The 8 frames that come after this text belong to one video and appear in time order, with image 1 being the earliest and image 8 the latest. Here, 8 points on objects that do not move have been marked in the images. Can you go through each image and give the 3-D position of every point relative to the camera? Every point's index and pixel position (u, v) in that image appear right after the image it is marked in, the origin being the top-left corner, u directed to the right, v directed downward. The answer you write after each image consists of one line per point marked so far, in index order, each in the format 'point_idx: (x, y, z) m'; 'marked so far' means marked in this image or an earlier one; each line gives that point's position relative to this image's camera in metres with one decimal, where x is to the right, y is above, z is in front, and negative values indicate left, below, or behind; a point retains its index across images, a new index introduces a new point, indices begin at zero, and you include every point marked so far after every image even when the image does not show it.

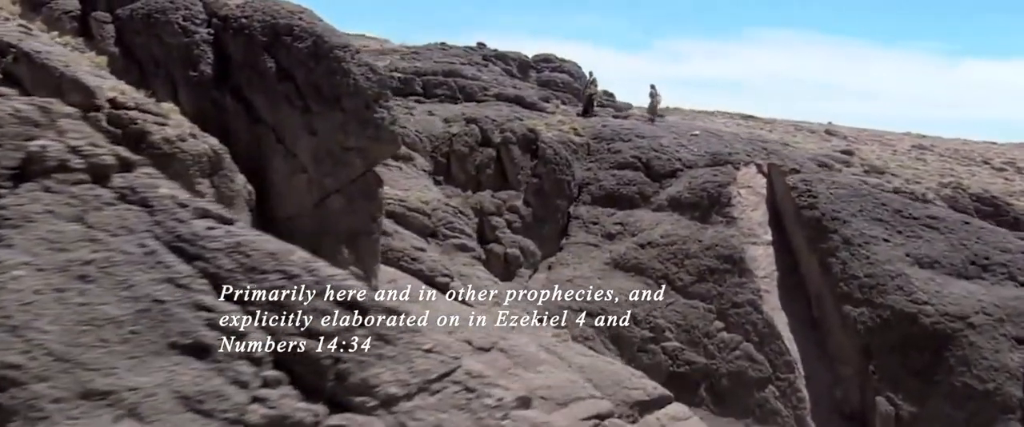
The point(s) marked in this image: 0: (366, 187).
0: (-1.3, +0.2, +10.7) m
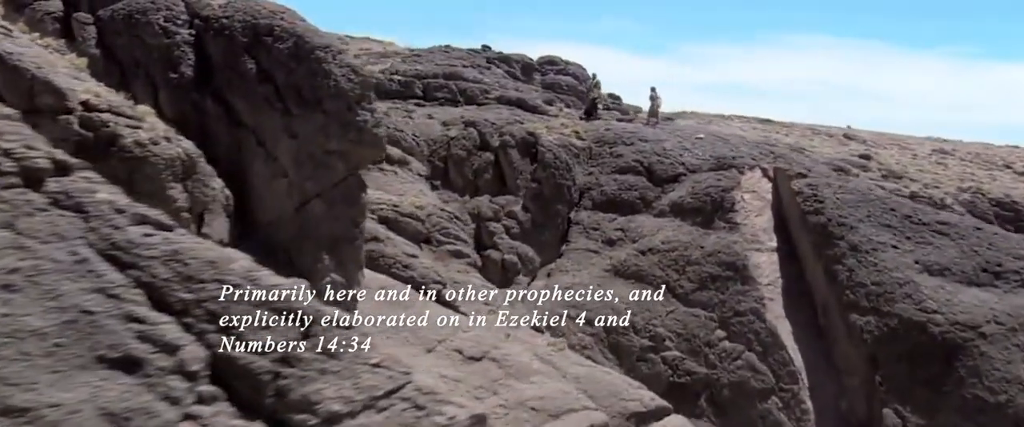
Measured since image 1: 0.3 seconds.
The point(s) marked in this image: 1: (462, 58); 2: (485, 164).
0: (-1.4, +0.2, +10.4) m
1: (-0.7, +2.2, +16.9) m
2: (-0.3, +0.6, +14.4) m
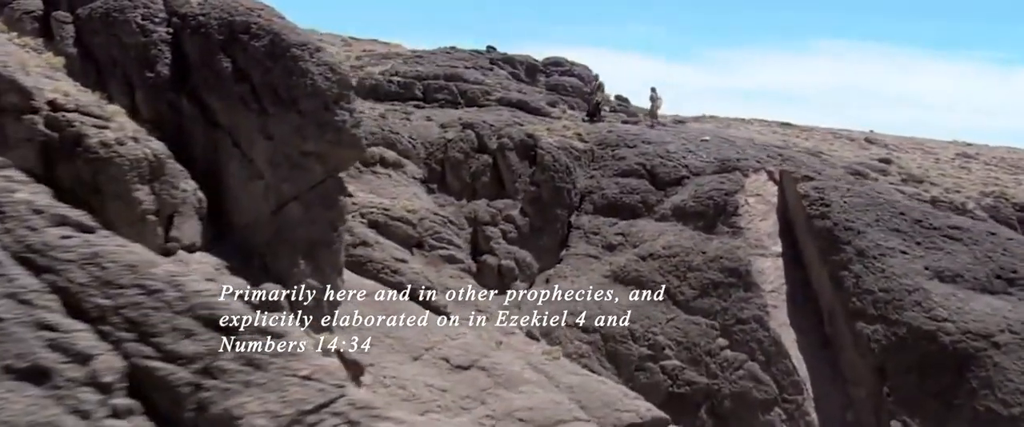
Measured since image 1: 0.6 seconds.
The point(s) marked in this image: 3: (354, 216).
0: (-1.5, +0.2, +10.0) m
1: (-0.7, +2.1, +16.5) m
2: (-0.3, +0.5, +14.0) m
3: (-1.6, 0.0, +12.5) m
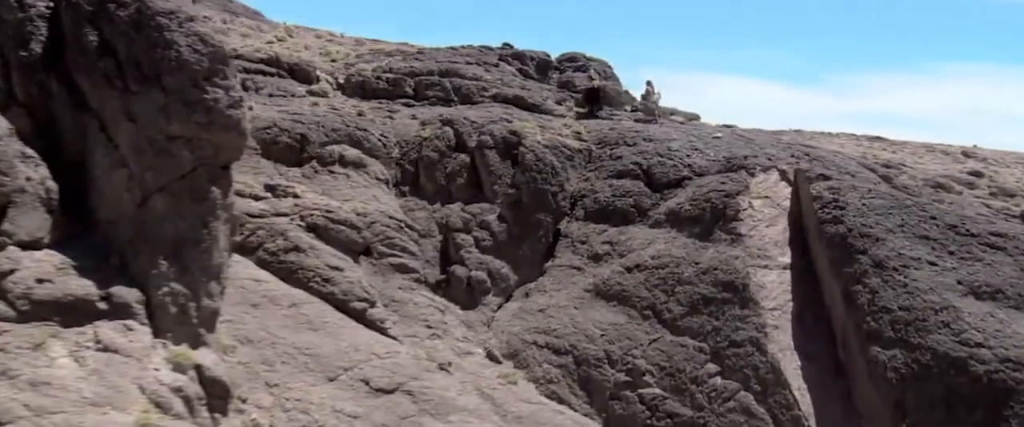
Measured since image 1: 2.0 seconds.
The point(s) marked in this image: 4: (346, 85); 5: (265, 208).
0: (-2.2, +0.2, +8.7) m
1: (-0.6, +2.0, +15.0) m
2: (-0.5, +0.5, +12.5) m
3: (-2.0, -0.1, +11.1) m
4: (-1.9, +1.5, +14.1) m
5: (-2.3, +0.1, +11.2) m
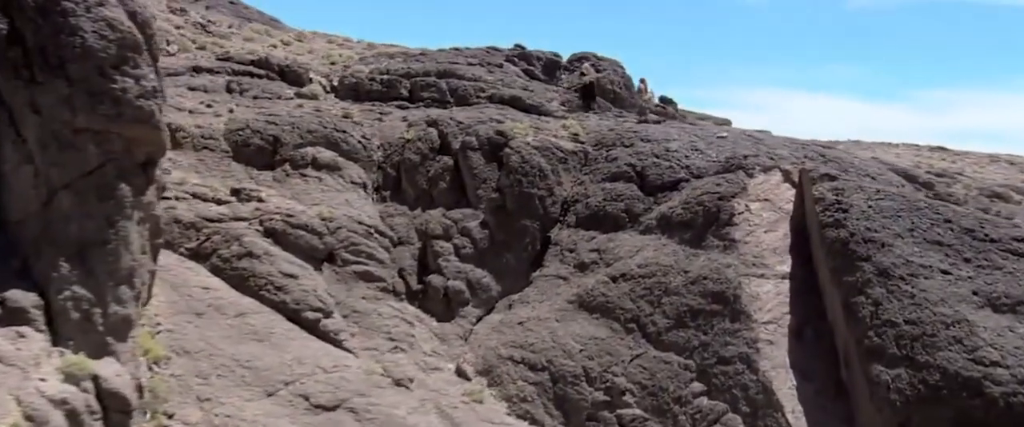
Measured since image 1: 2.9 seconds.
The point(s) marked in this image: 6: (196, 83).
0: (-2.6, +0.2, +8.0) m
1: (-0.5, +1.9, +14.3) m
2: (-0.7, +0.4, +11.7) m
3: (-2.2, -0.1, +10.4) m
4: (-1.9, +1.4, +13.4) m
5: (-2.5, 0.0, +10.5) m
6: (-3.2, +1.4, +12.6) m
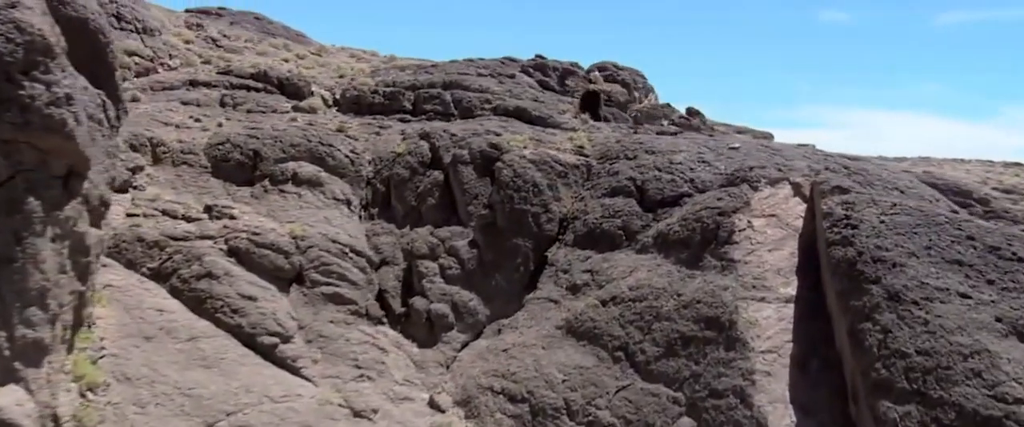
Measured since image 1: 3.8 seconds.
0: (-3.0, +0.1, +7.4) m
1: (-0.3, +1.6, +13.5) m
2: (-0.7, +0.3, +11.0) m
3: (-2.4, -0.2, +9.8) m
4: (-1.8, +1.2, +12.8) m
5: (-2.6, -0.1, +10.0) m
6: (-3.2, +1.2, +12.1) m
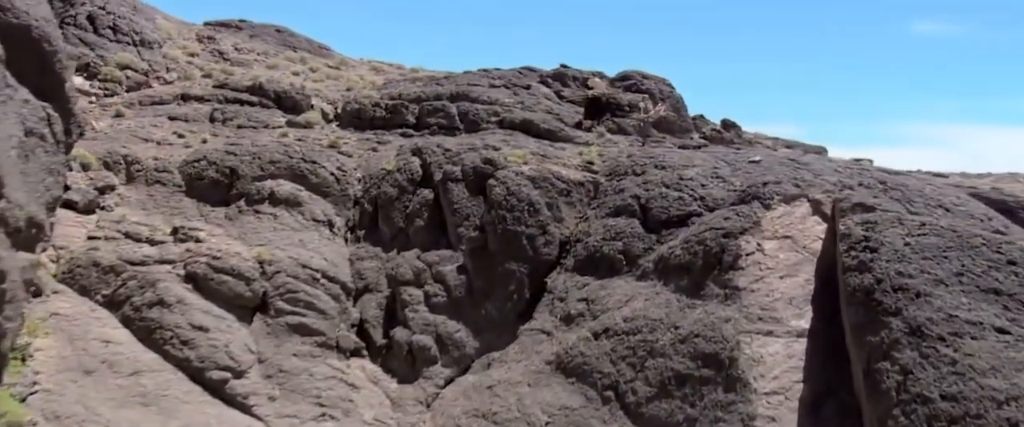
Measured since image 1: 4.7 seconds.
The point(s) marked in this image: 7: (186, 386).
0: (-3.3, 0.0, +6.7) m
1: (-0.1, +1.4, +12.6) m
2: (-0.7, +0.1, +10.1) m
3: (-2.5, -0.4, +9.0) m
4: (-1.7, +1.0, +12.0) m
5: (-2.7, -0.3, +9.2) m
6: (-3.1, +1.0, +11.4) m
7: (-2.2, -1.1, +8.1) m
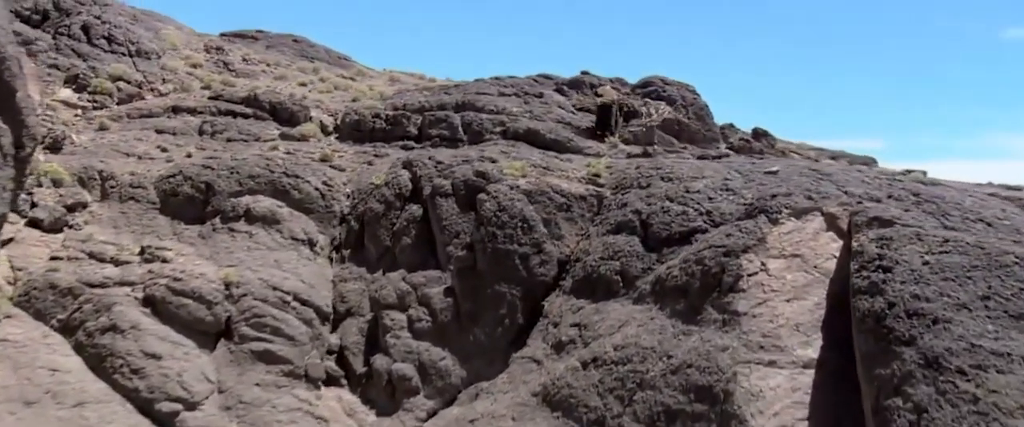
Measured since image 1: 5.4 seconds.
0: (-3.5, -0.1, +6.1) m
1: (0.0, +1.3, +11.8) m
2: (-0.8, -0.1, +9.3) m
3: (-2.6, -0.5, +8.4) m
4: (-1.6, +0.8, +11.3) m
5: (-2.8, -0.4, +8.6) m
6: (-3.1, +0.8, +10.9) m
7: (-2.3, -1.3, +7.5) m
